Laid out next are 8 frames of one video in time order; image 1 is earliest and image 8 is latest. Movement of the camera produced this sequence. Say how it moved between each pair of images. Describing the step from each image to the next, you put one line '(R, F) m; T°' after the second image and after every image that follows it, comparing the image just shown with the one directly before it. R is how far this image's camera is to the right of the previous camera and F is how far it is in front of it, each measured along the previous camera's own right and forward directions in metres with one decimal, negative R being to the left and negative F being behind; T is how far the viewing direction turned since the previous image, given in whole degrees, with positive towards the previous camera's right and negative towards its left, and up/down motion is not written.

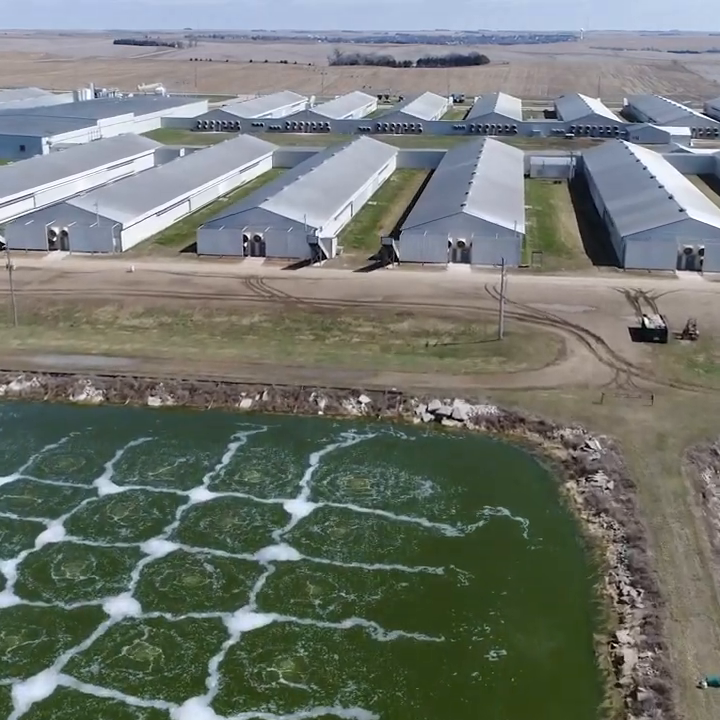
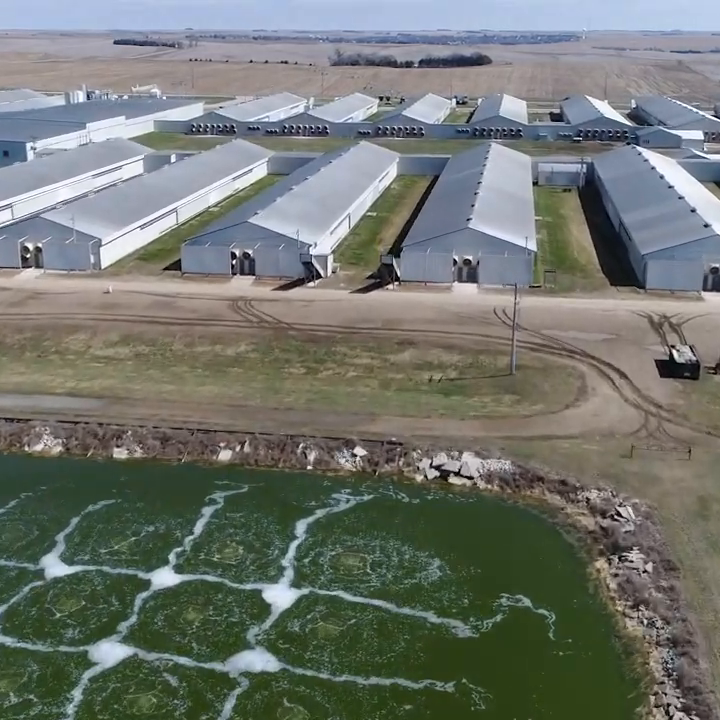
(+0.1, +2.7) m; 0°
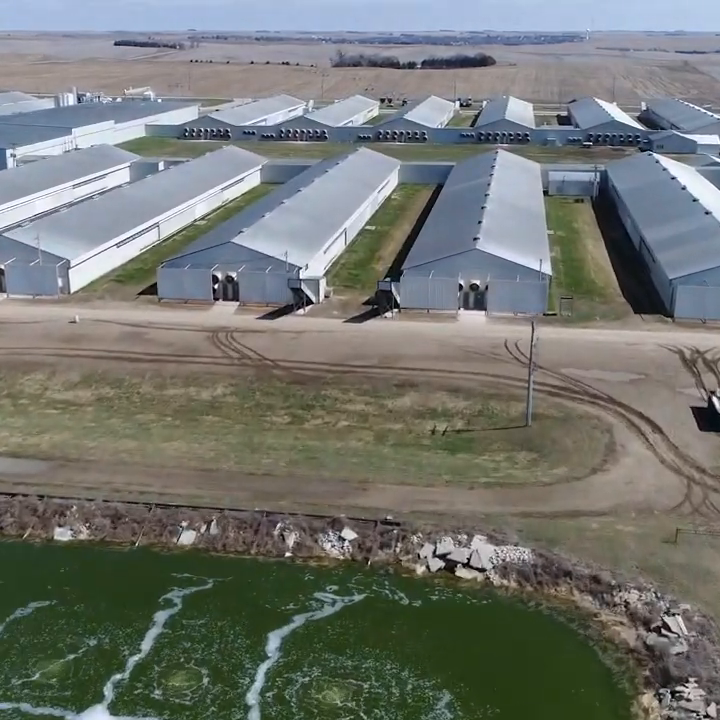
(+0.2, +3.2) m; 0°
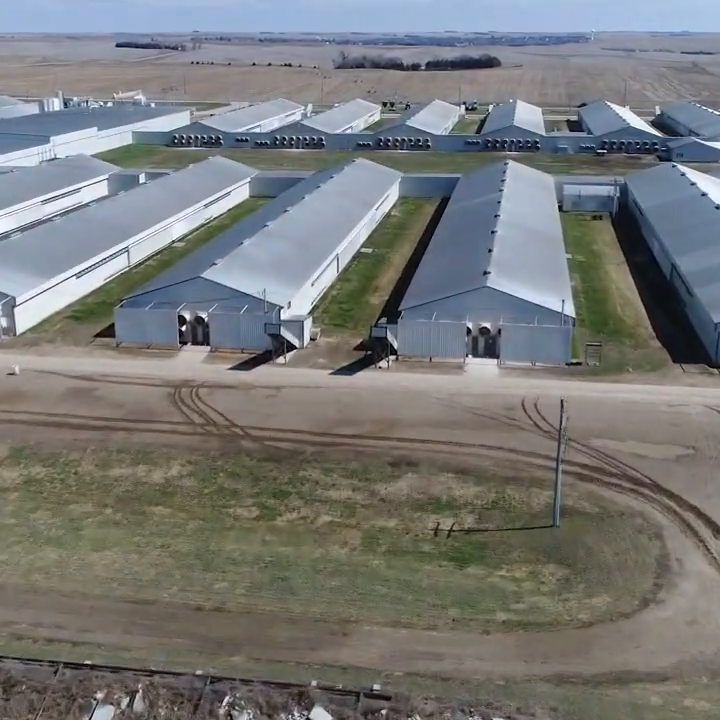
(+0.3, +4.2) m; 0°
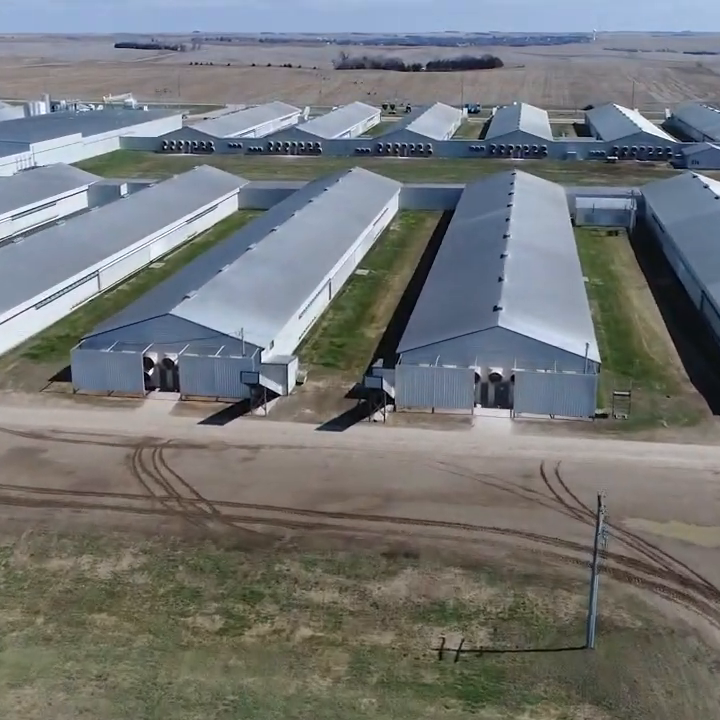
(+0.2, +3.2) m; 0°
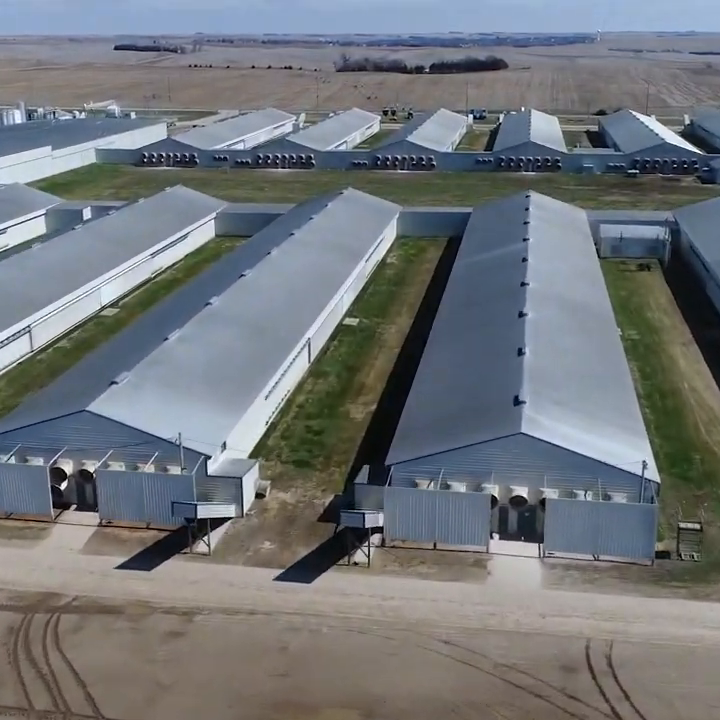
(+0.4, +5.4) m; 0°
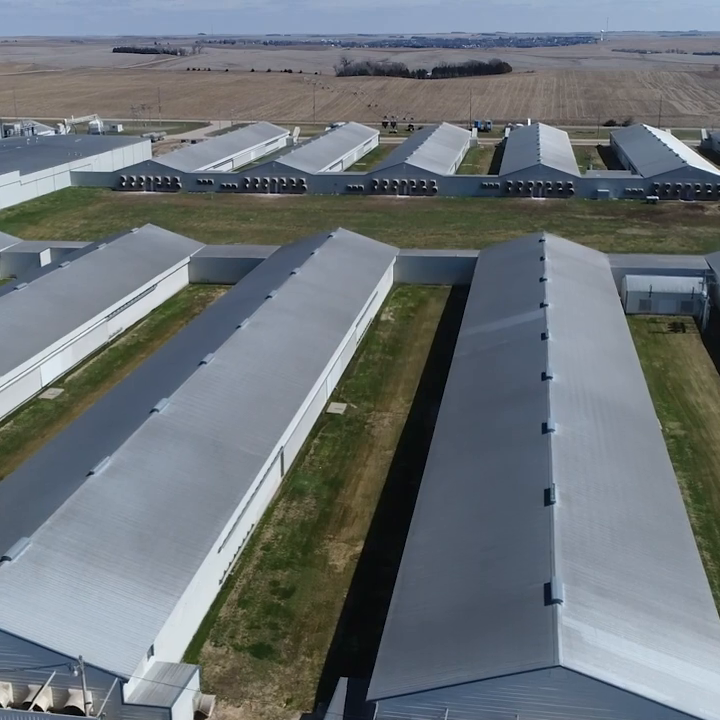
(+0.4, +4.6) m; 0°
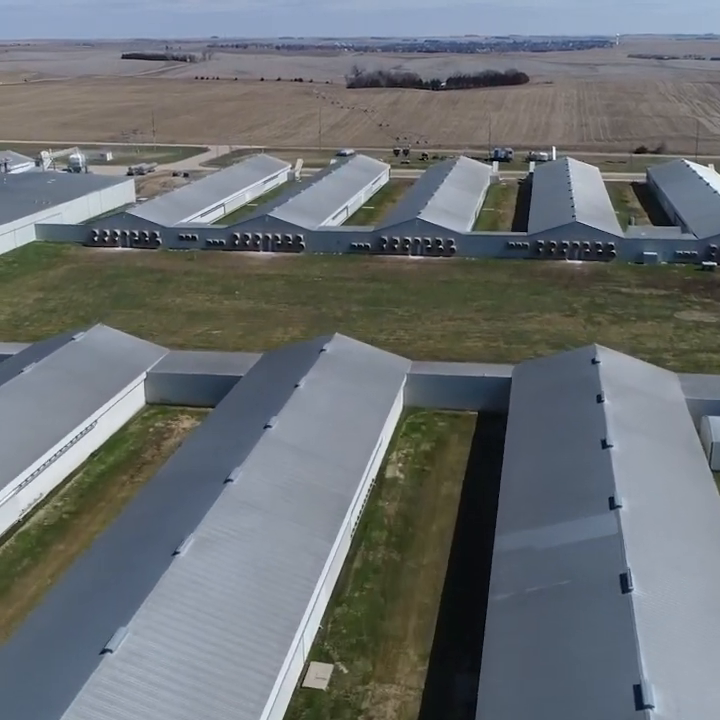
(+0.3, +7.5) m; -1°
